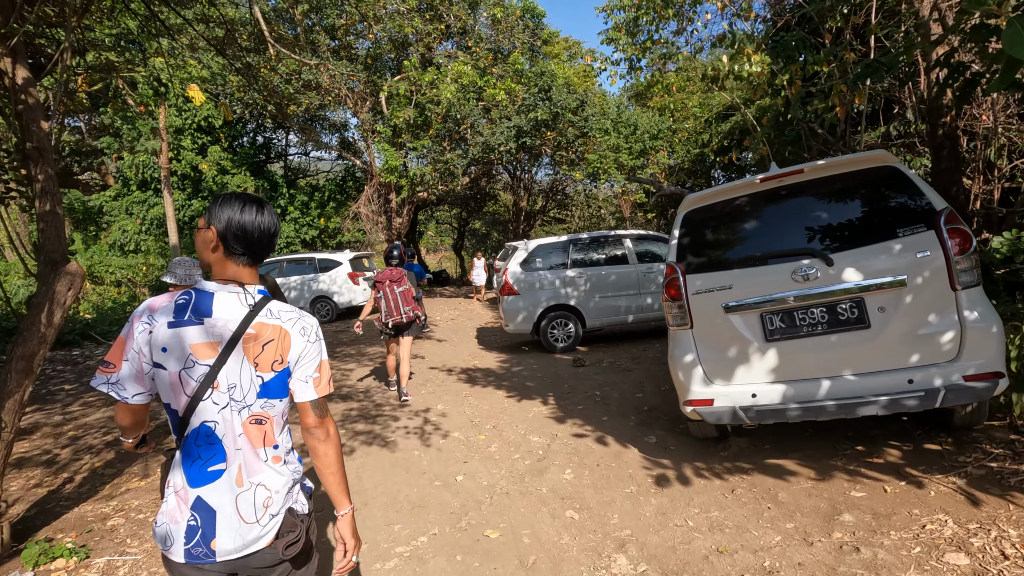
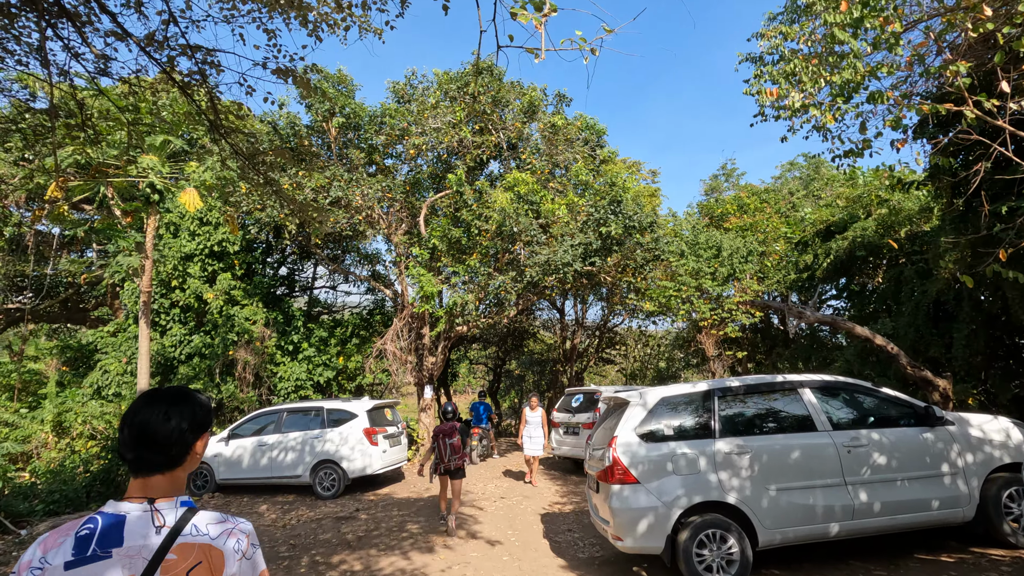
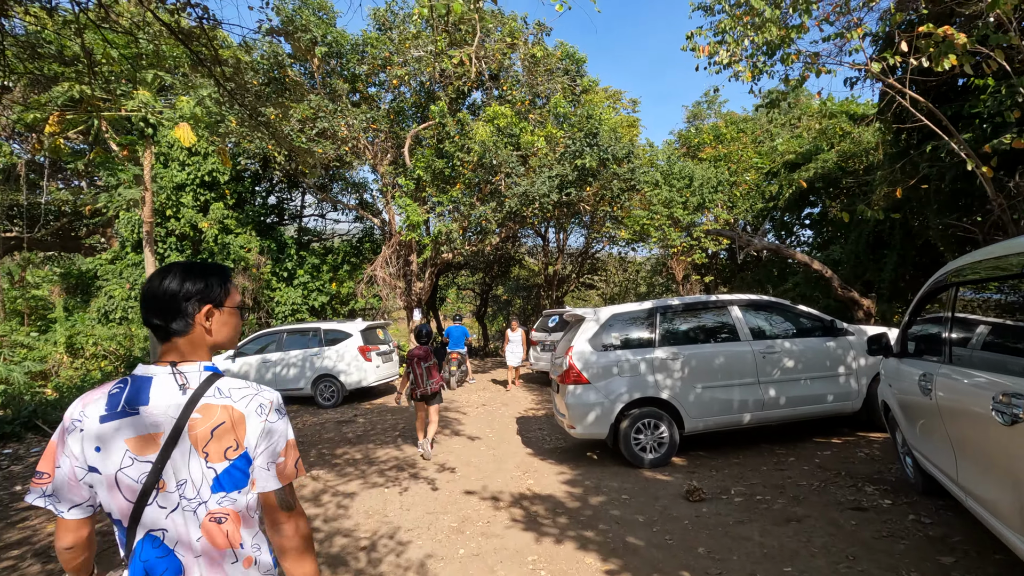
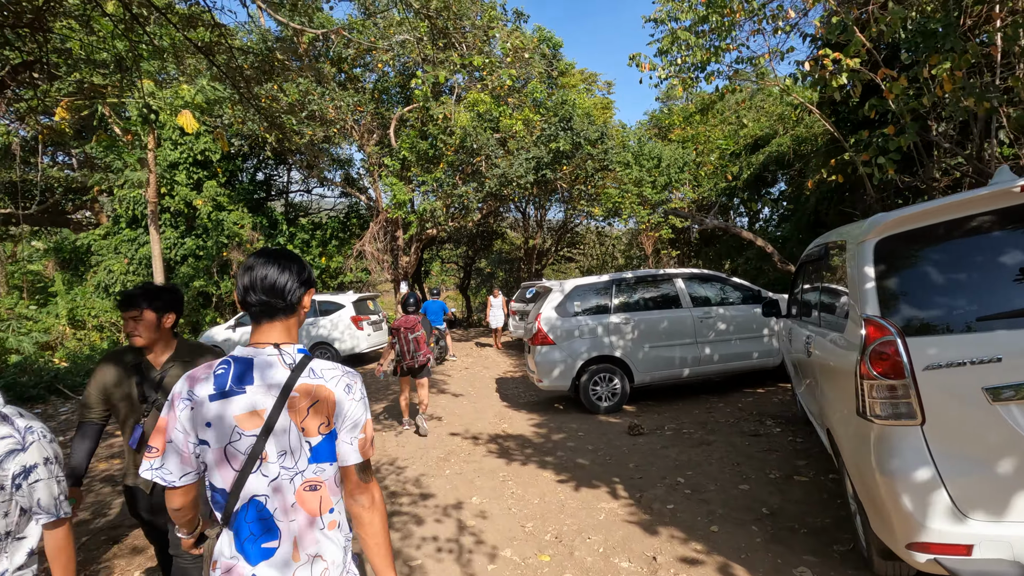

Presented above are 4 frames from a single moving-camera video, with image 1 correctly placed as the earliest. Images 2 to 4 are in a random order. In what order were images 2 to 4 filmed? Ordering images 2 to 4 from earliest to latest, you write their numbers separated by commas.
4, 3, 2
